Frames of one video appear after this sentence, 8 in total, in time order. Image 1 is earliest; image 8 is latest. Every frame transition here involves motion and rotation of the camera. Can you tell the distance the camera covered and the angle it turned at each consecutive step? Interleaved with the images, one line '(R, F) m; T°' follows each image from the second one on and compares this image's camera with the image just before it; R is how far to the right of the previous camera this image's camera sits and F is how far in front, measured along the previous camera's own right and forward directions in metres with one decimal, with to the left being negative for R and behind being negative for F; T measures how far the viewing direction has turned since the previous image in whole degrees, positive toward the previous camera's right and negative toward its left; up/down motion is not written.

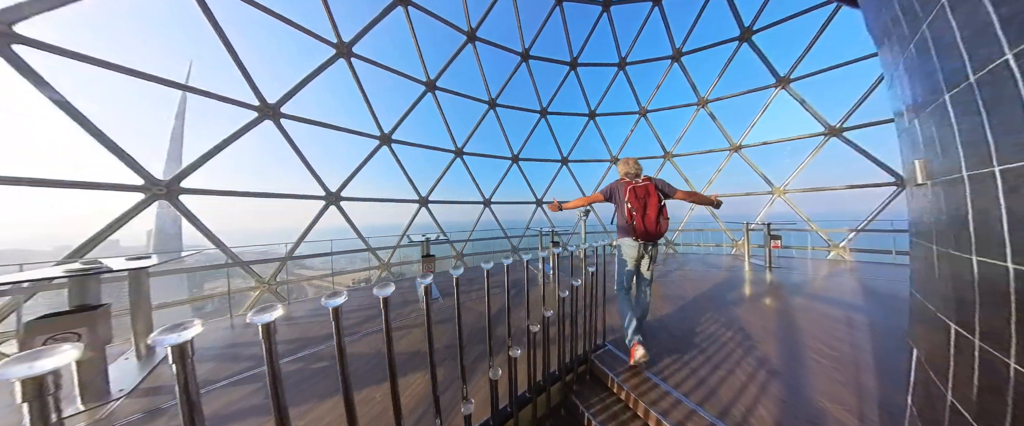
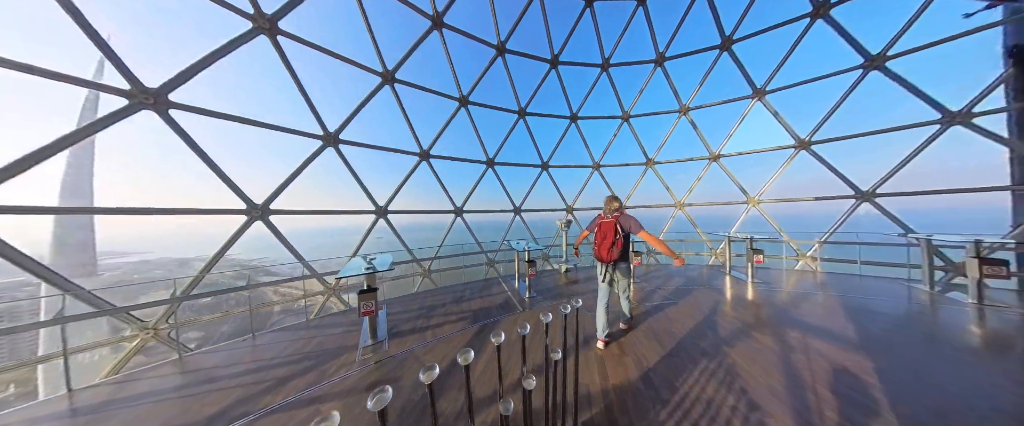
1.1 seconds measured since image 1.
(+0.5, +1.0) m; +4°
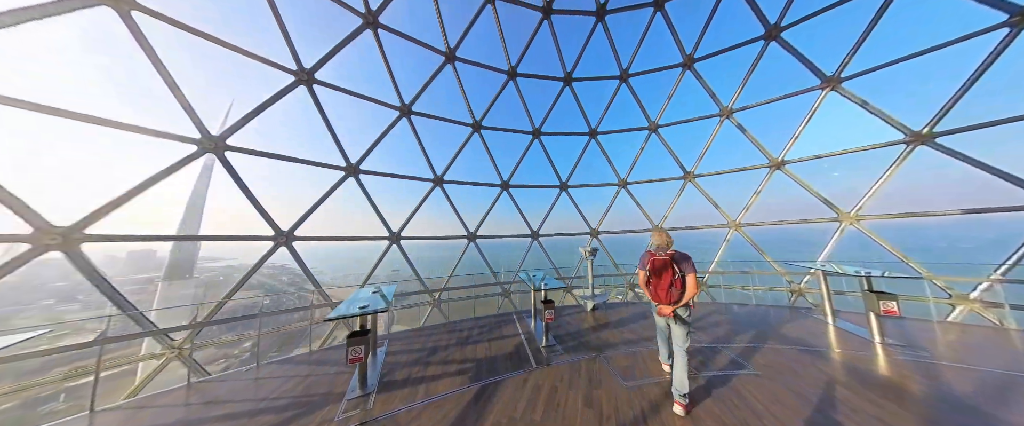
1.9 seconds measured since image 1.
(+0.6, +0.9) m; -10°
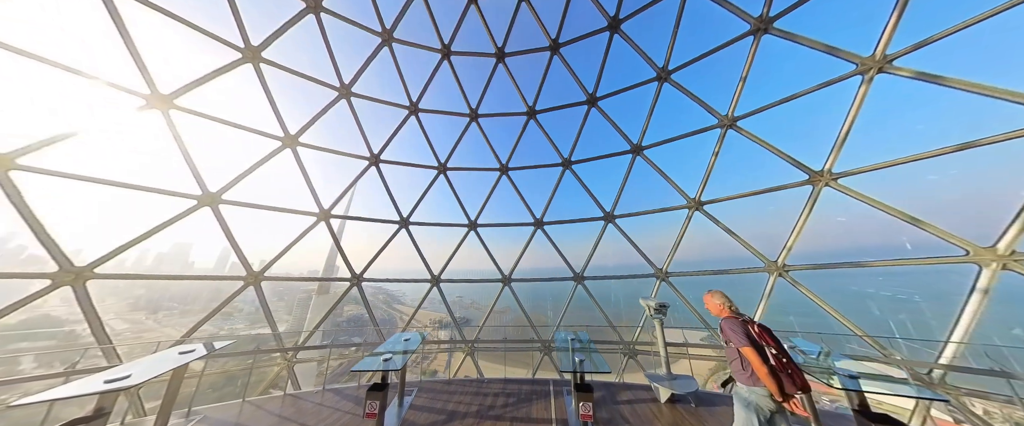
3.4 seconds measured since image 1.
(+1.8, +1.2) m; -24°
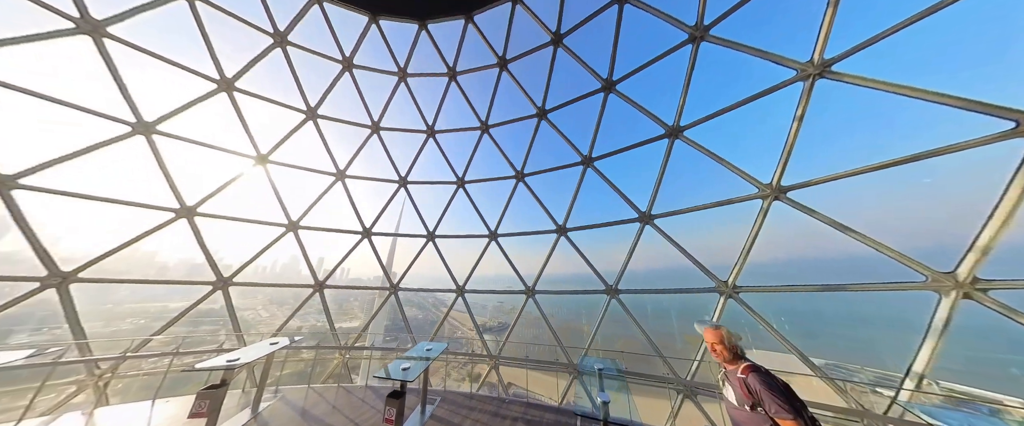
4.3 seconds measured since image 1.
(+1.4, +0.5) m; -16°
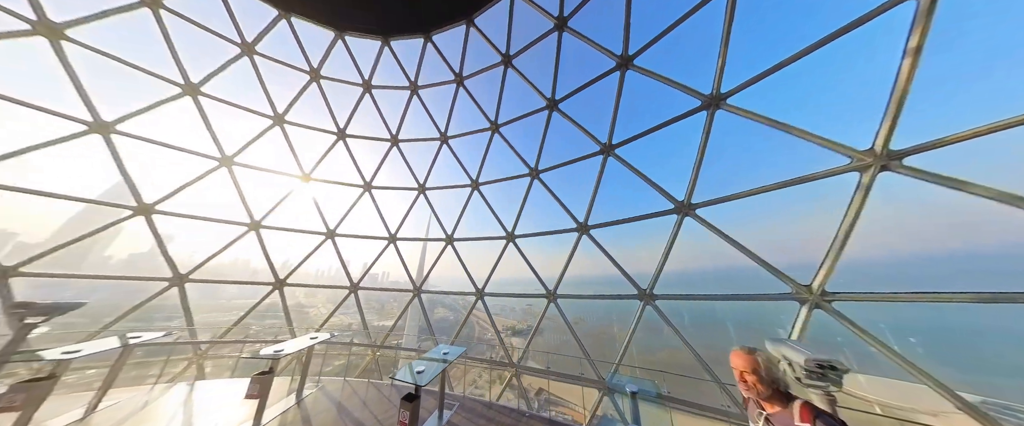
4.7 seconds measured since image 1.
(+0.9, +0.4) m; -11°
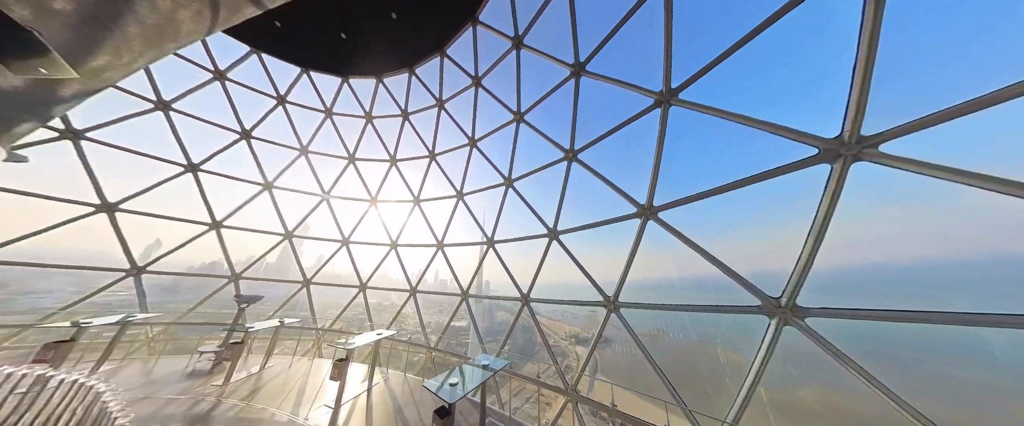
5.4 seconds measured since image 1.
(+1.3, +1.1) m; -23°
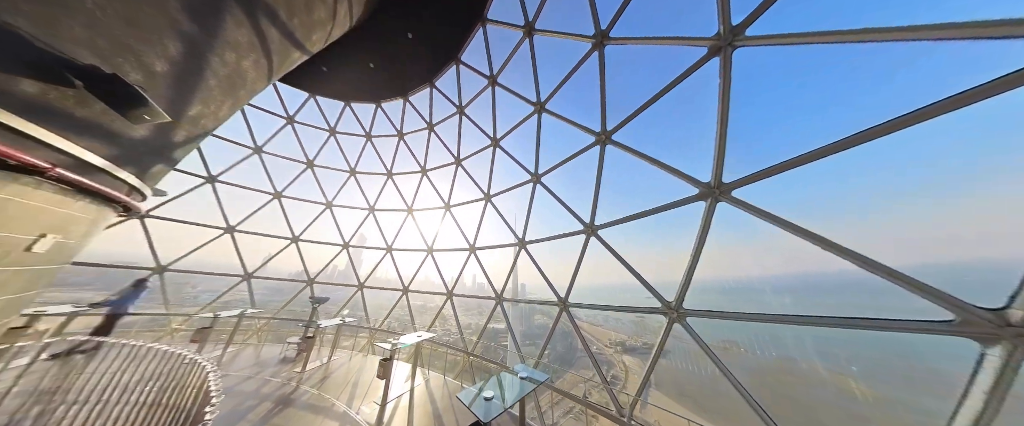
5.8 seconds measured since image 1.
(+0.4, +0.6) m; -12°
